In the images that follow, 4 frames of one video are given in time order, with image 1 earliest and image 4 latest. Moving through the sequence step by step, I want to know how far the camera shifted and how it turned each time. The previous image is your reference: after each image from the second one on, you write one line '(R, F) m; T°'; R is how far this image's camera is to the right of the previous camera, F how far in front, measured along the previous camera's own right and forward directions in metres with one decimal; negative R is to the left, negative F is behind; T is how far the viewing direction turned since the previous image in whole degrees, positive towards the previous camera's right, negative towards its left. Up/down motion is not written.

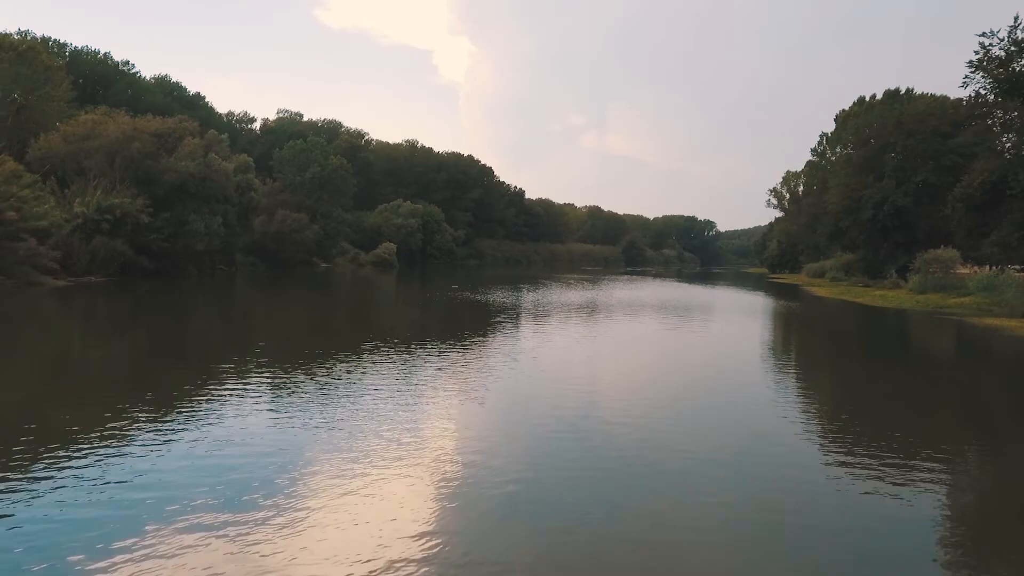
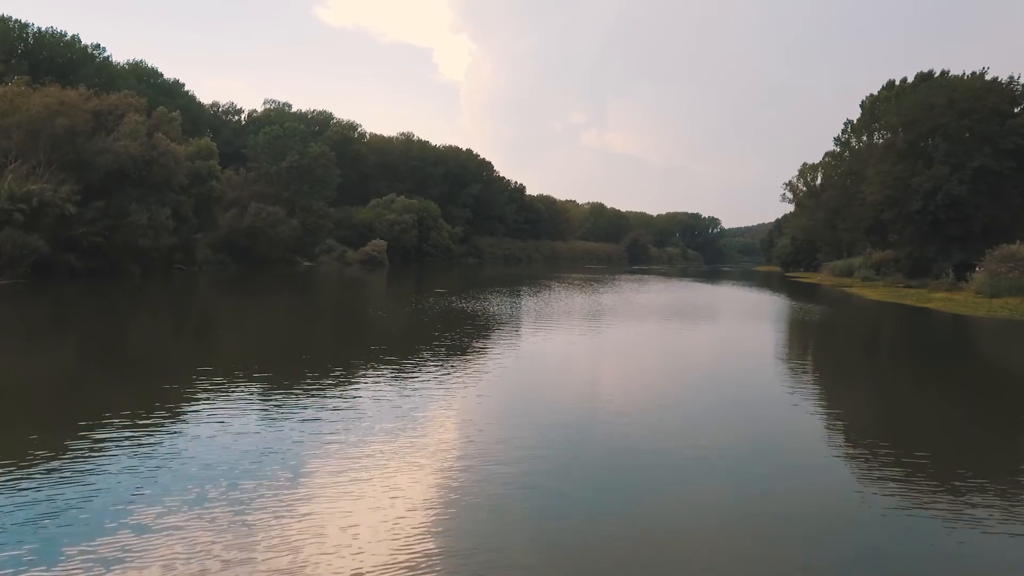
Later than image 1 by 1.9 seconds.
(0.0, +2.6) m; 0°
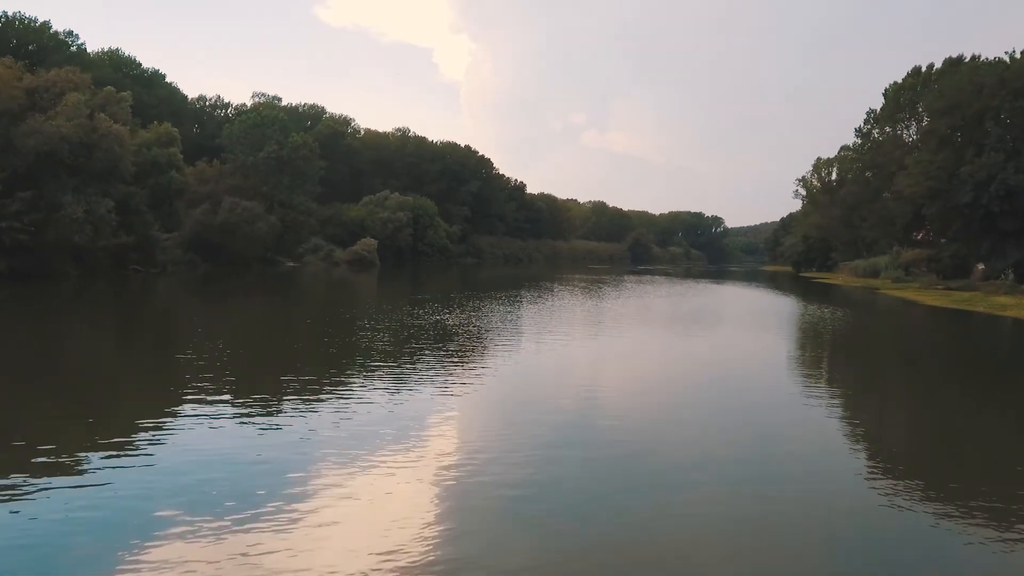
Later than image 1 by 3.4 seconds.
(0.0, +2.0) m; 0°
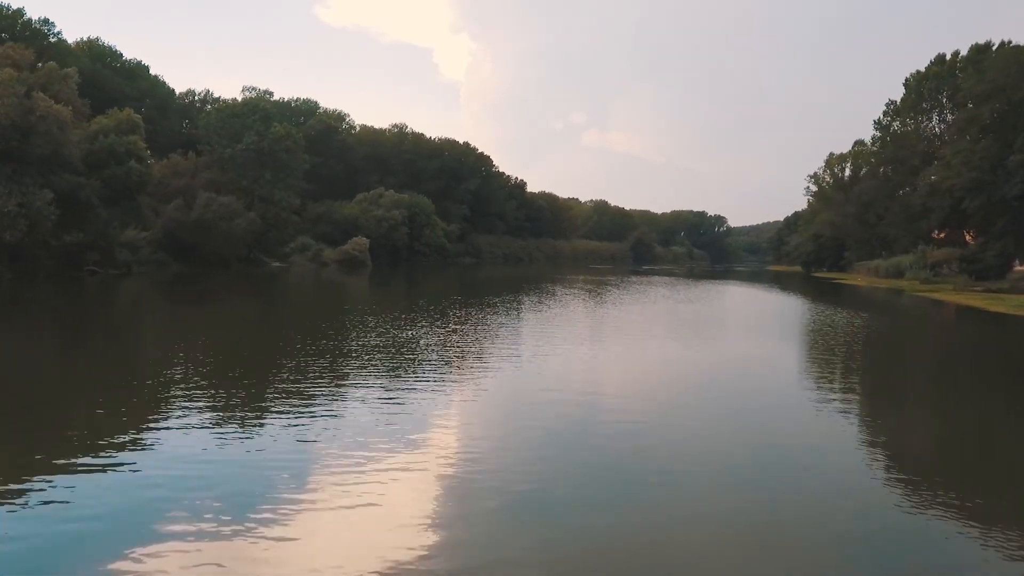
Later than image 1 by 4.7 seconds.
(0.0, +1.6) m; 0°
